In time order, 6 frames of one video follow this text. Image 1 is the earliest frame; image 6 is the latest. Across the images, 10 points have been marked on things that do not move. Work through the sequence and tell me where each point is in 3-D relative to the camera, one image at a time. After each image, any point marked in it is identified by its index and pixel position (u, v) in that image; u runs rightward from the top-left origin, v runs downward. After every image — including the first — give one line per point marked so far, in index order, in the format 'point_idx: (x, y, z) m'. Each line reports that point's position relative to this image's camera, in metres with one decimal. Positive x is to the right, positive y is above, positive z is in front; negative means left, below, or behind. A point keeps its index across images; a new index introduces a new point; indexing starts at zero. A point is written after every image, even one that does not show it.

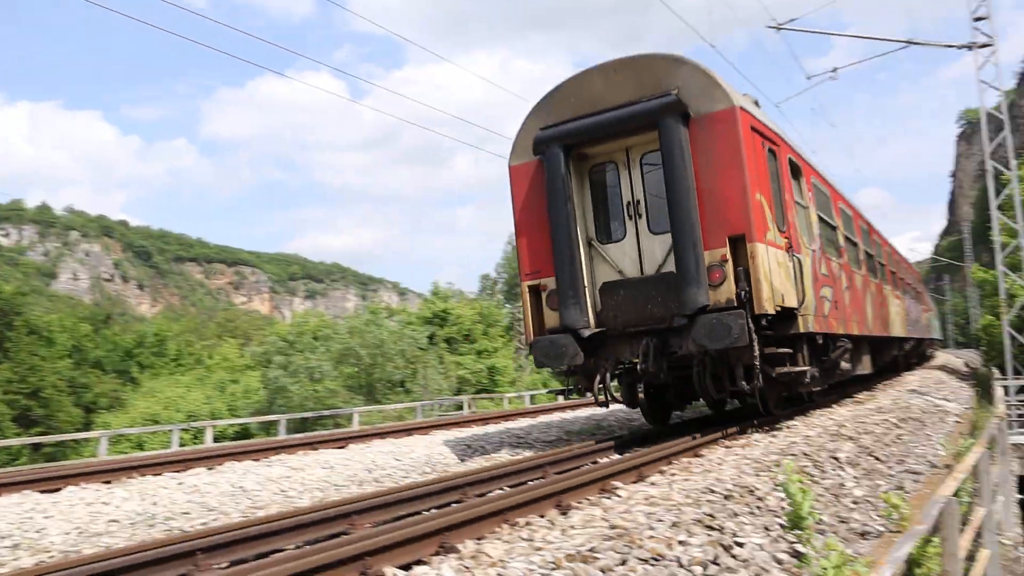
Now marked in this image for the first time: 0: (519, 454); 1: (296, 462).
0: (0.0, -3.2, +12.3) m
1: (-4.2, -3.4, +12.4) m
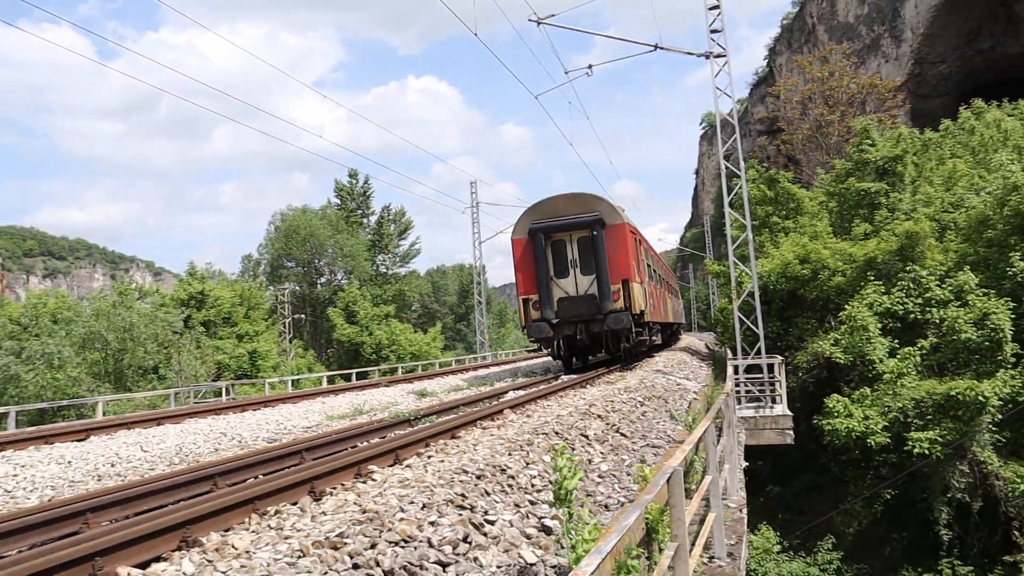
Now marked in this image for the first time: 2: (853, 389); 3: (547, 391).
0: (-4.3, -2.9, +11.9) m
1: (-8.5, -3.0, +11.2) m
2: (+8.0, -2.4, +15.1) m
3: (+0.8, -2.4, +14.8) m
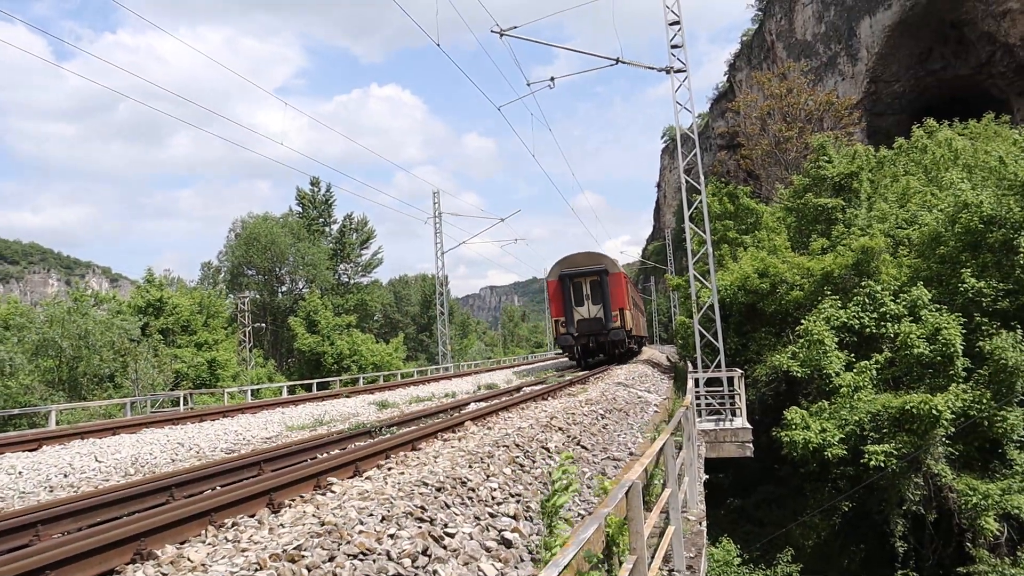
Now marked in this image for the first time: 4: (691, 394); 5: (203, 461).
0: (-5.1, -3.0, +11.7) m
1: (-9.2, -3.1, +10.9) m
2: (+7.2, -2.8, +15.3) m
3: (0.0, -2.6, +14.8) m
4: (+3.4, -2.0, +12.1) m
5: (-5.5, -3.0, +11.3) m
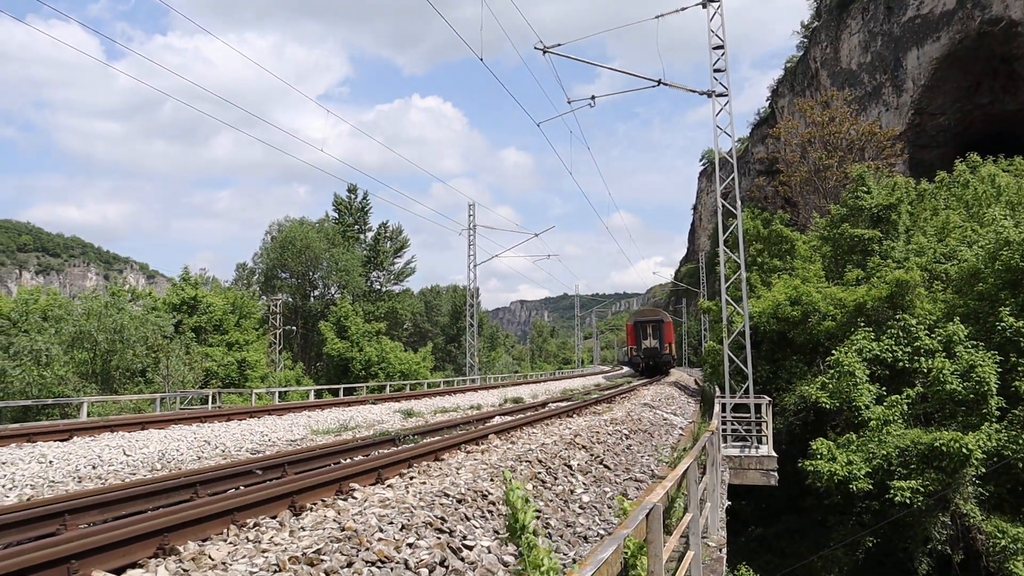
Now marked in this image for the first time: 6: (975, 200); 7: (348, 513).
0: (-4.6, -3.0, +11.8) m
1: (-8.8, -2.9, +11.1) m
2: (+7.7, -3.4, +15.1) m
3: (+0.5, -3.0, +14.8) m
4: (+3.9, -2.4, +12.0) m
5: (-5.0, -3.1, +11.4) m
6: (+13.4, +2.6, +18.6) m
7: (-2.1, -2.9, +8.2) m
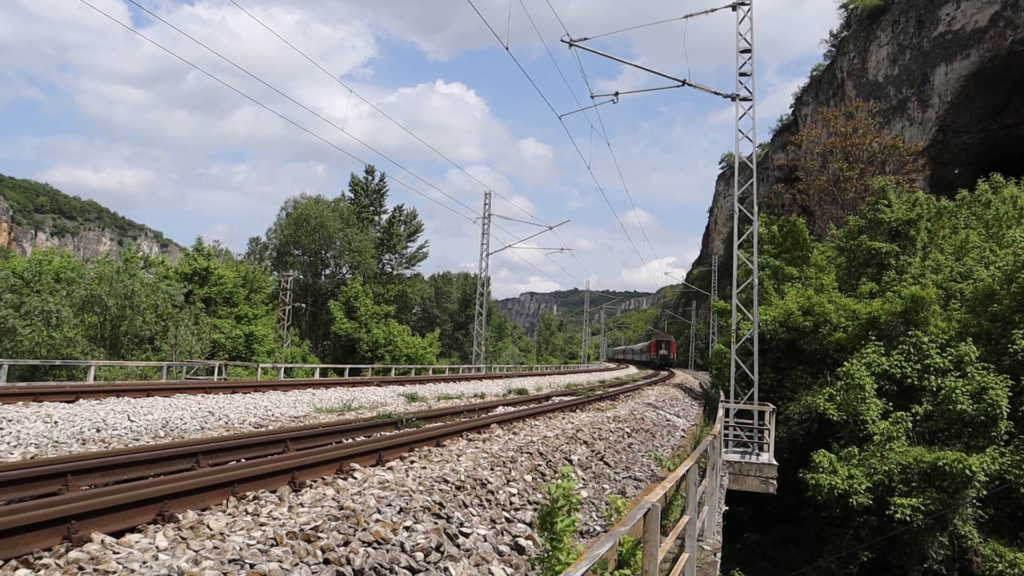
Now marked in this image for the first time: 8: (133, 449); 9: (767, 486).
0: (-4.6, -2.6, +11.9) m
1: (-8.8, -2.2, +11.2) m
2: (+7.7, -3.7, +15.0) m
3: (+0.5, -2.8, +14.8) m
4: (+3.9, -2.5, +12.0) m
5: (-5.0, -2.6, +11.5) m
6: (+13.8, +2.0, +18.4) m
7: (-2.1, -2.6, +8.2) m
8: (-5.9, -2.5, +9.9) m
9: (+4.9, -3.8, +12.4) m
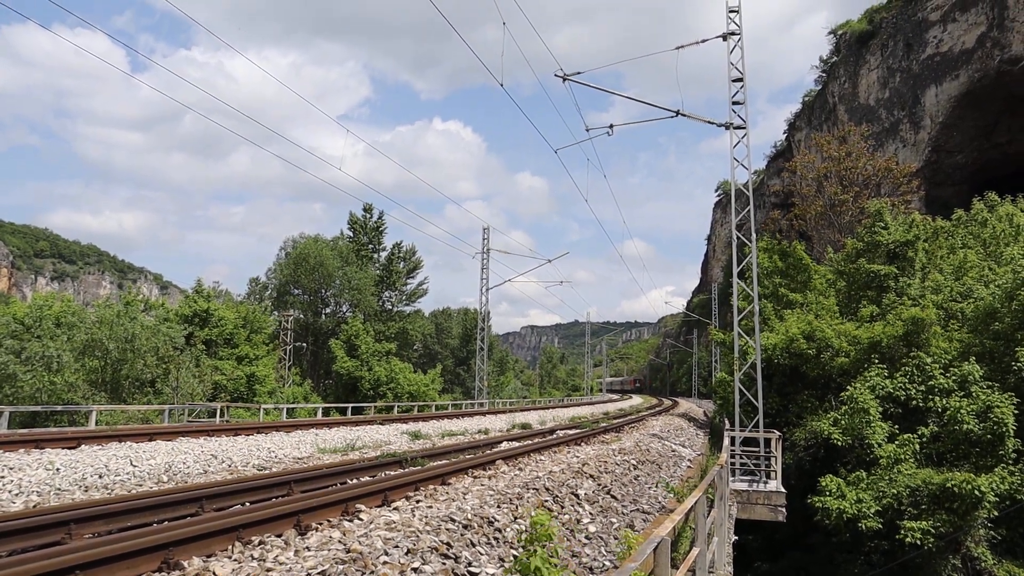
0: (-4.5, -3.3, +11.8) m
1: (-8.7, -3.1, +11.2) m
2: (+7.8, -4.2, +14.9) m
3: (+0.6, -3.5, +14.7) m
4: (+4.0, -3.0, +11.9) m
5: (-4.9, -3.3, +11.4) m
6: (+13.8, +1.6, +18.4) m
7: (-2.0, -3.2, +8.1) m
8: (-5.8, -3.2, +9.9) m
9: (+5.1, -4.3, +12.3) m
